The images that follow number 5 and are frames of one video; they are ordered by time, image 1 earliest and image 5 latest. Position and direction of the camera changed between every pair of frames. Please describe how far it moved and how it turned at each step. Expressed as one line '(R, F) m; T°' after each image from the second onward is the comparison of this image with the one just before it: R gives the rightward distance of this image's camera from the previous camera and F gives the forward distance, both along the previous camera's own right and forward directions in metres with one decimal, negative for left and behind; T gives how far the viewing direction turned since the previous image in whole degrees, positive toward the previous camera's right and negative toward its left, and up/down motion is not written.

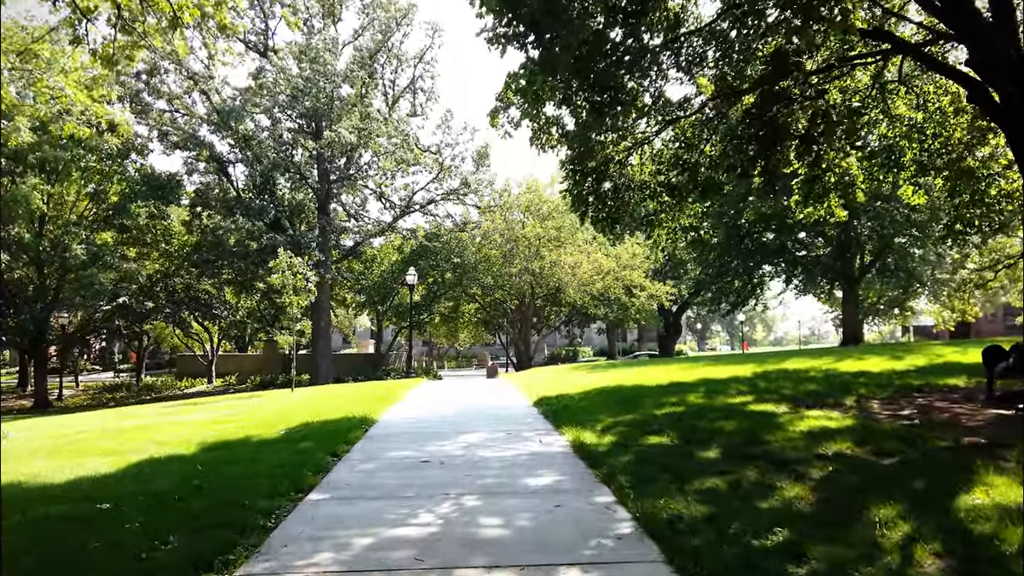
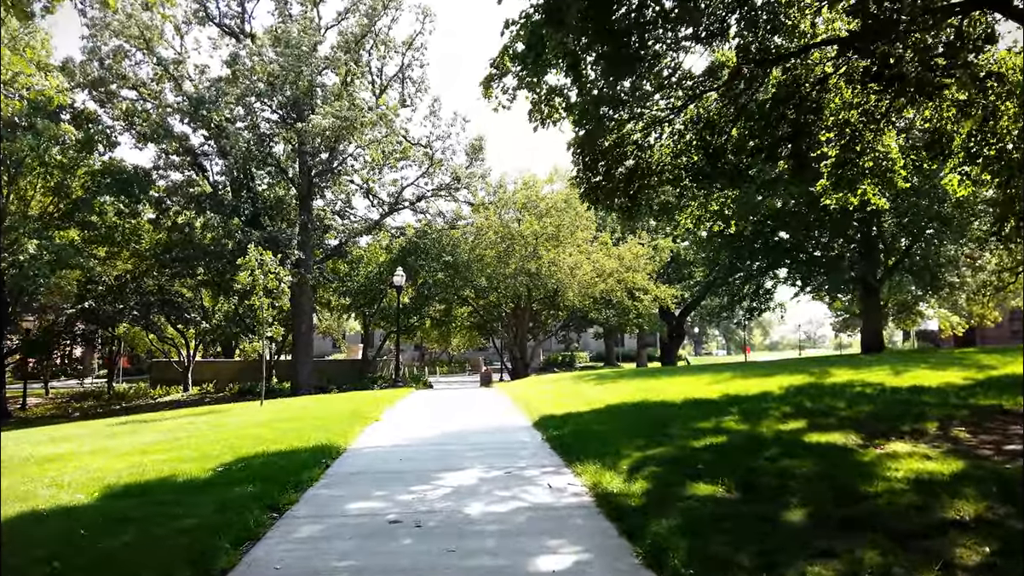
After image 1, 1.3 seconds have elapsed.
(0.0, +1.7) m; 0°
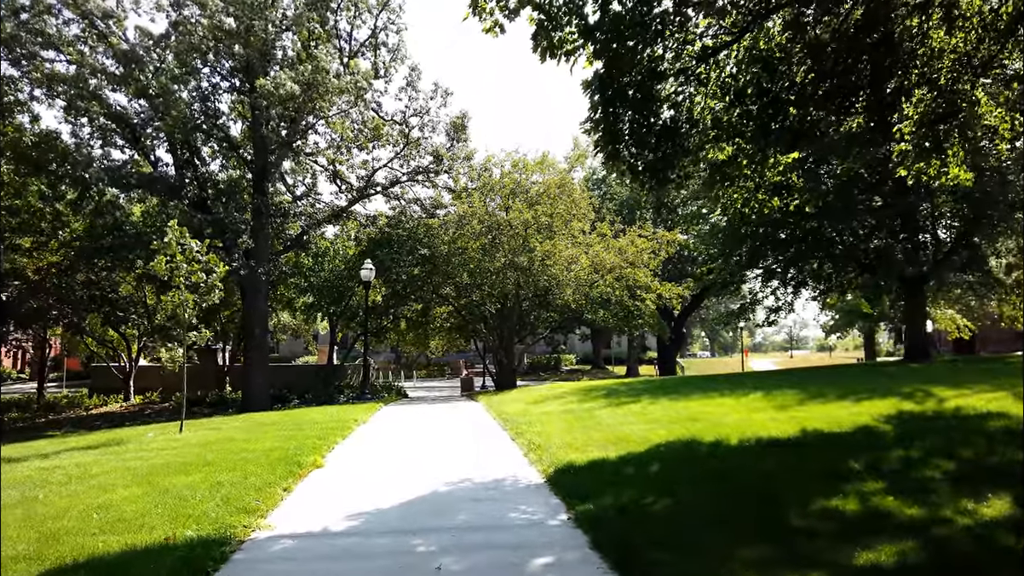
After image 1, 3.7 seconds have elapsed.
(-0.2, +3.1) m; +2°
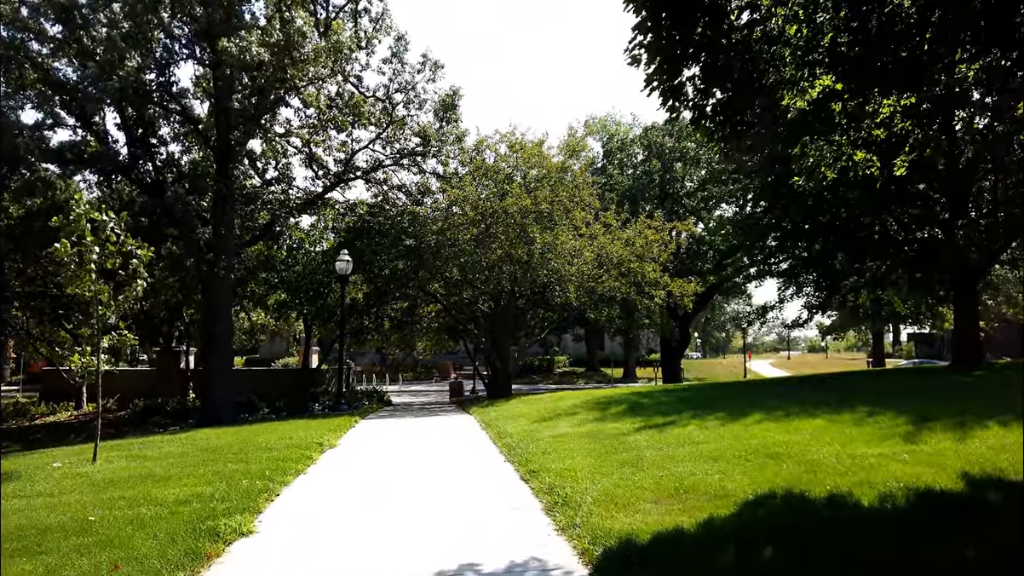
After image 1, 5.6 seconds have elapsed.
(-0.2, +2.3) m; +1°
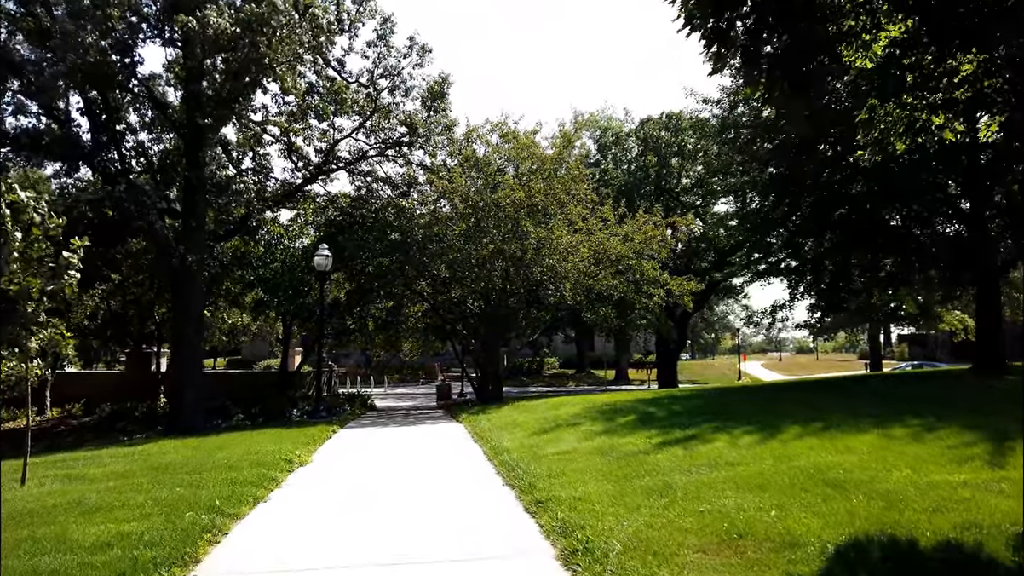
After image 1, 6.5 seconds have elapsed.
(-0.1, +1.1) m; +1°
